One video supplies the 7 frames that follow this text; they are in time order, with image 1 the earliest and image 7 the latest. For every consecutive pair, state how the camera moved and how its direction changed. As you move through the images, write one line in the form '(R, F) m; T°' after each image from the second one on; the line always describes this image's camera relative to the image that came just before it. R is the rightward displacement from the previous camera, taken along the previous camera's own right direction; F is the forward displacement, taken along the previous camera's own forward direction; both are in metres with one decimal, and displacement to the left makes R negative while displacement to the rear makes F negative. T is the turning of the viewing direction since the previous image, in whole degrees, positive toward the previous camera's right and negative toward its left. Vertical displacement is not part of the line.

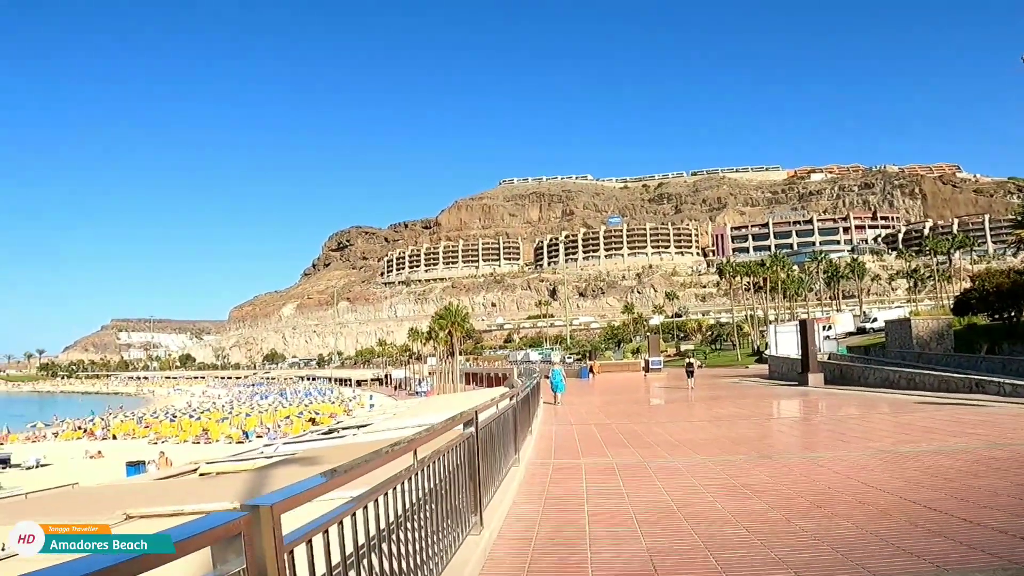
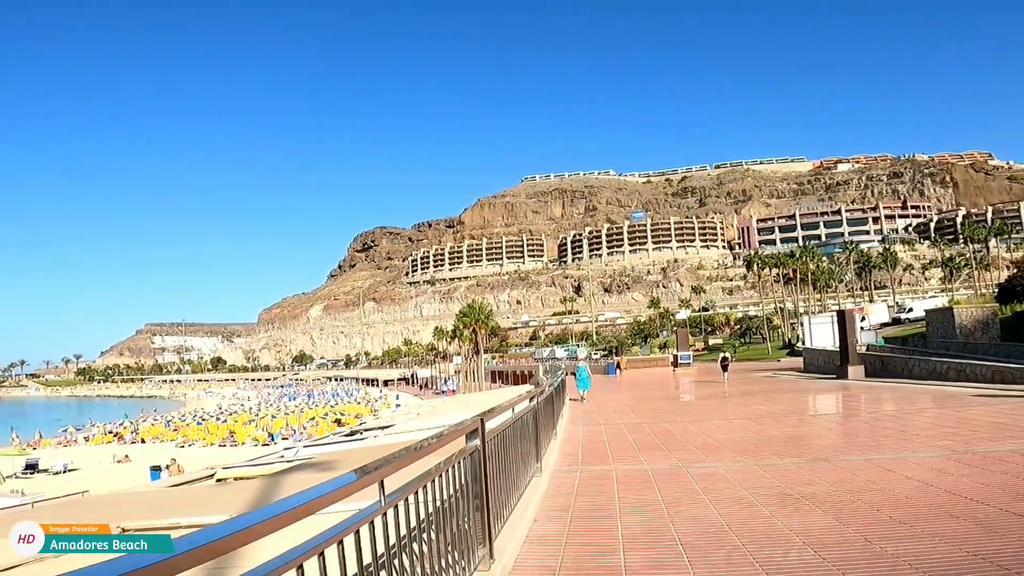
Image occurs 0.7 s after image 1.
(+0.1, +0.8) m; -2°
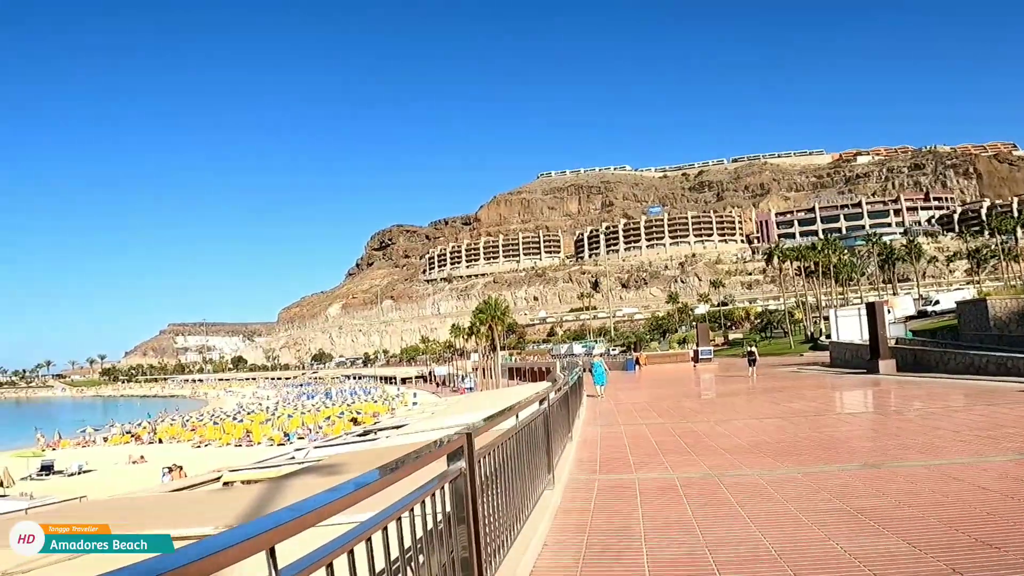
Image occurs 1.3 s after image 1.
(+0.1, +0.7) m; -1°
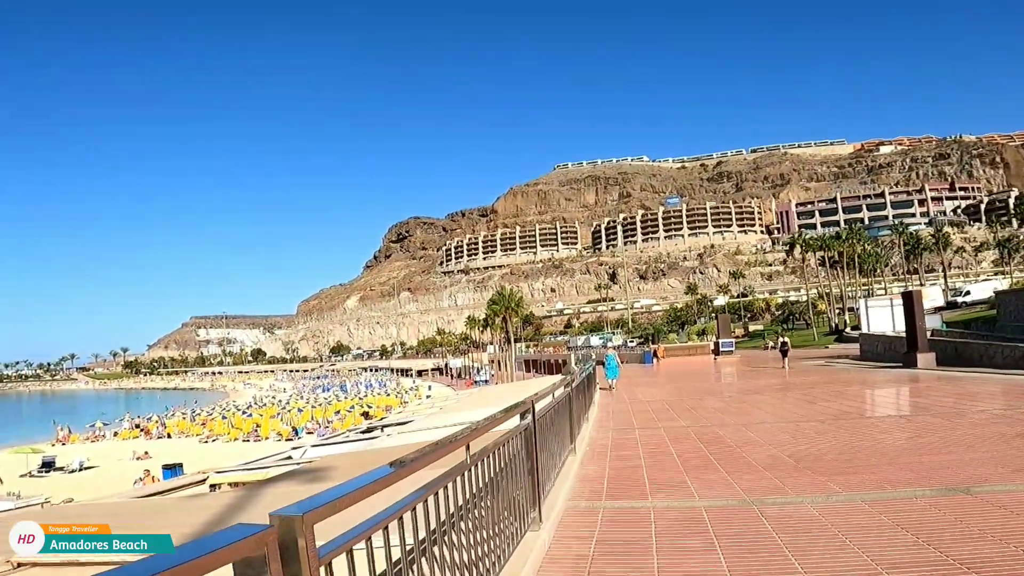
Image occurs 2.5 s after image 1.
(+0.2, +1.4) m; -1°
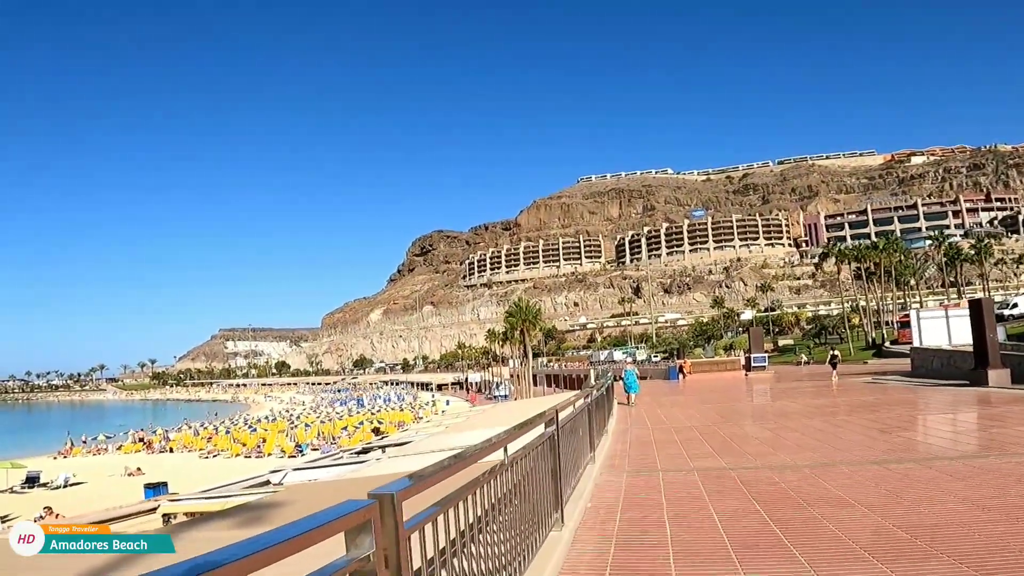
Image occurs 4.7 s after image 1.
(+0.4, +2.4) m; -2°
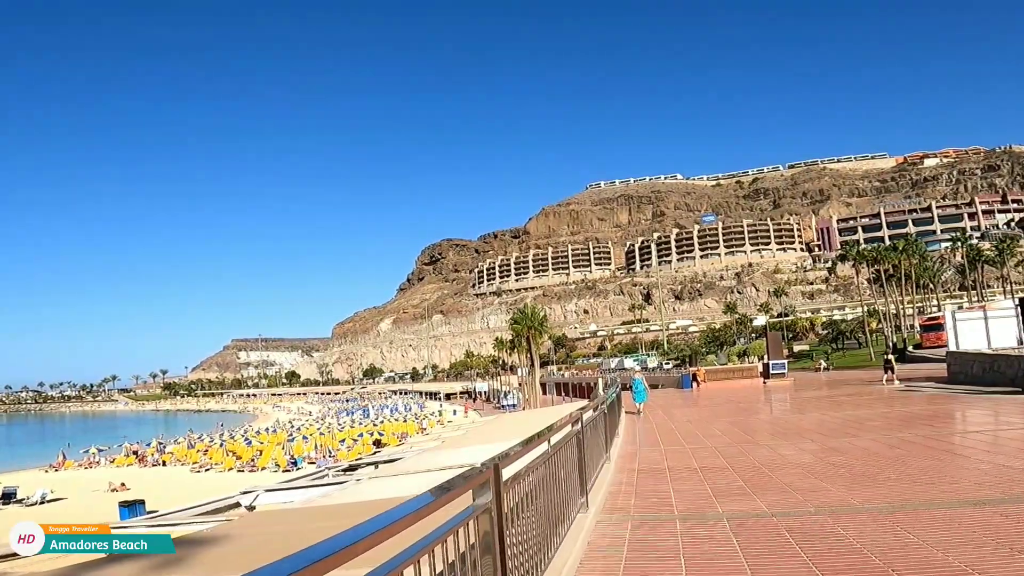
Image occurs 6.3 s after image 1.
(+0.3, +1.9) m; -1°
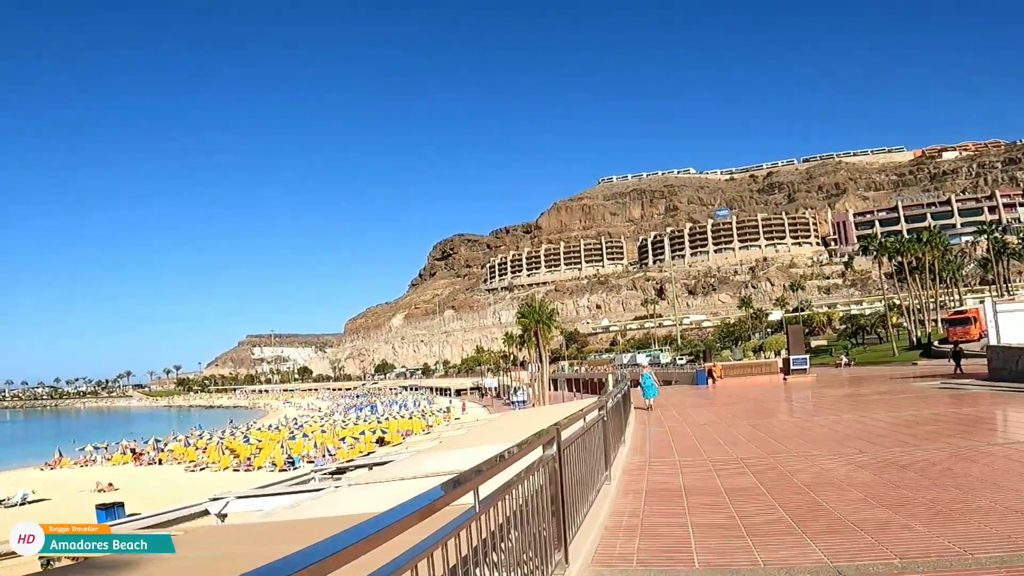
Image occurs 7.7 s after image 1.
(+0.3, +1.7) m; -1°
